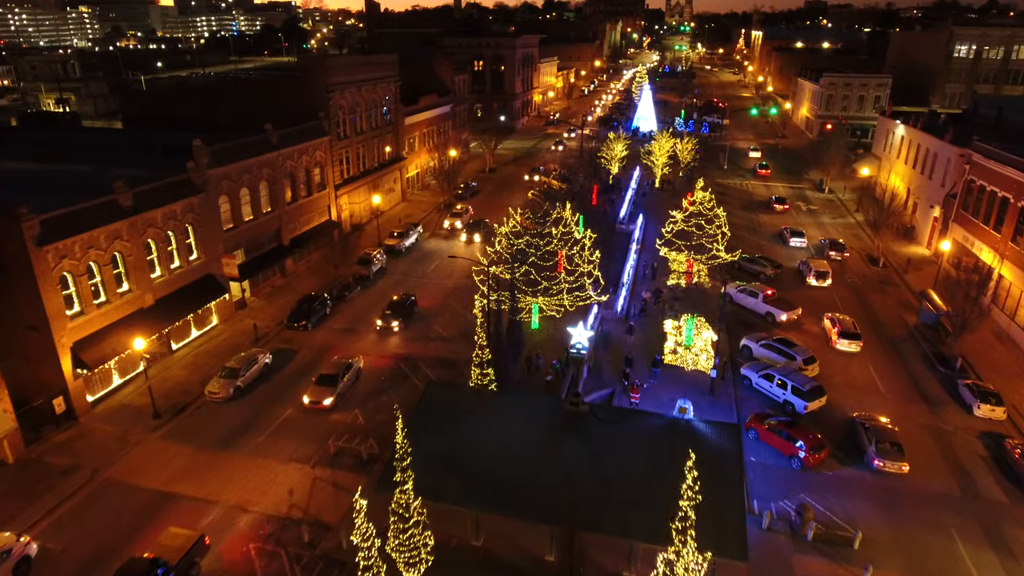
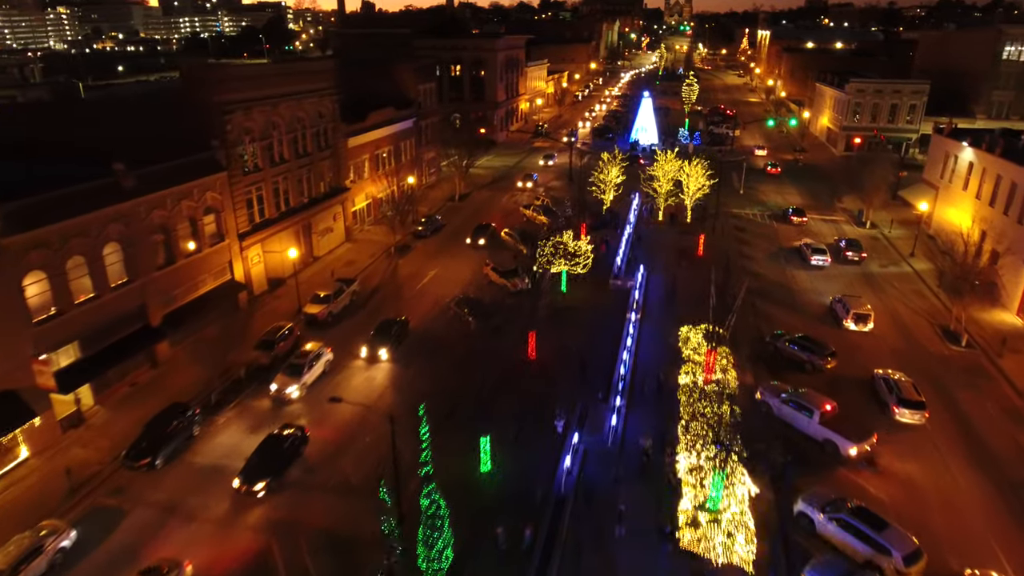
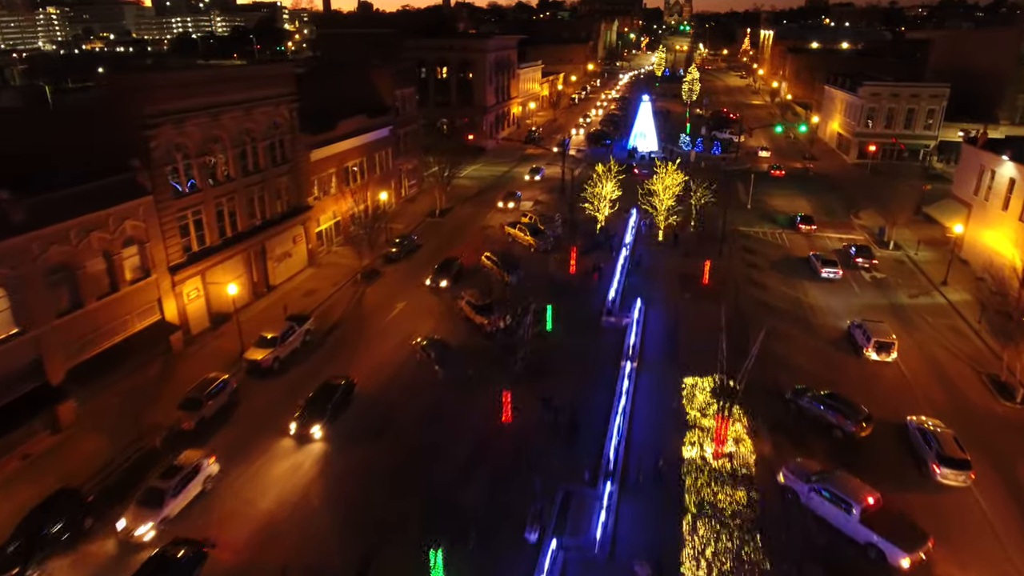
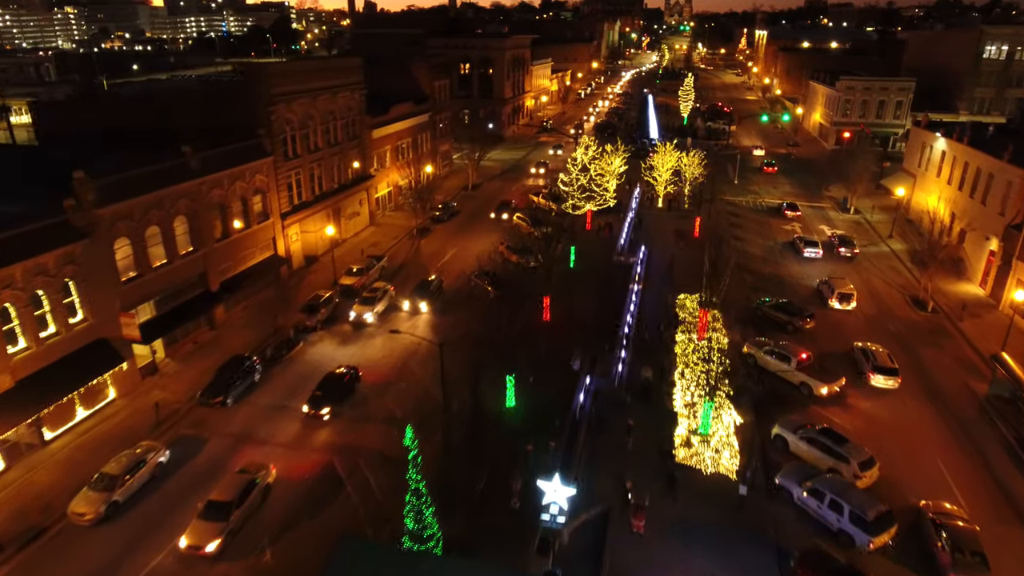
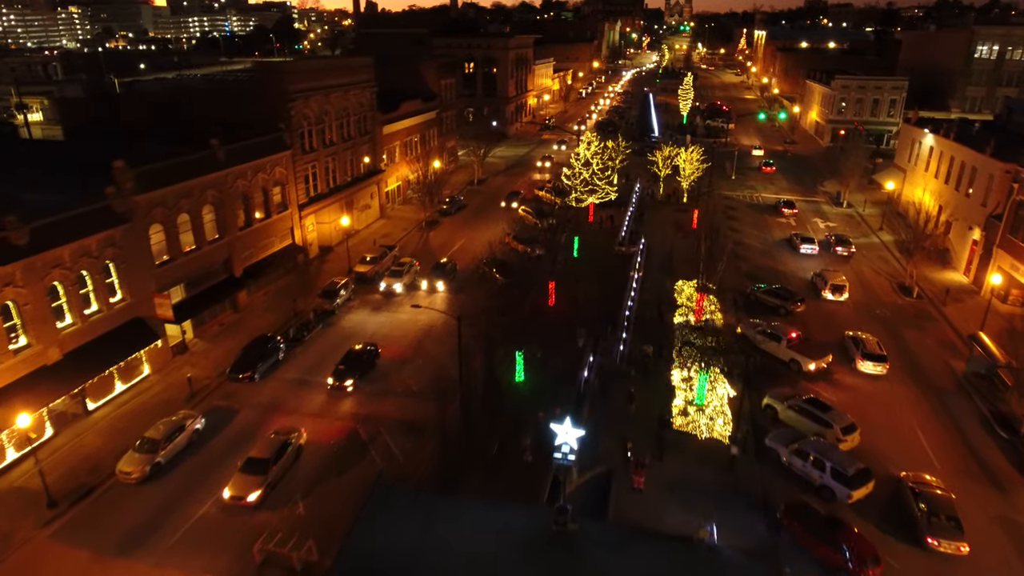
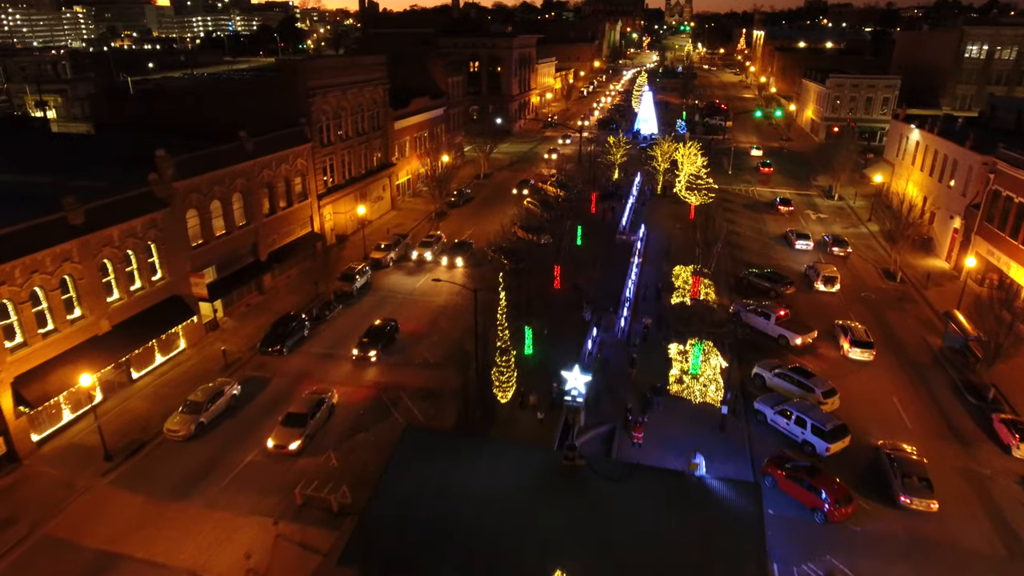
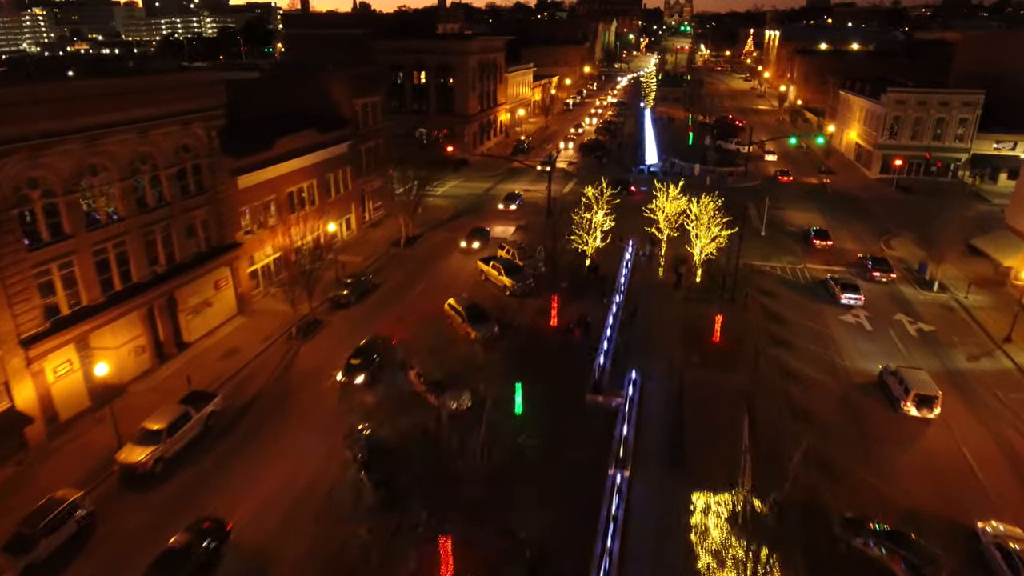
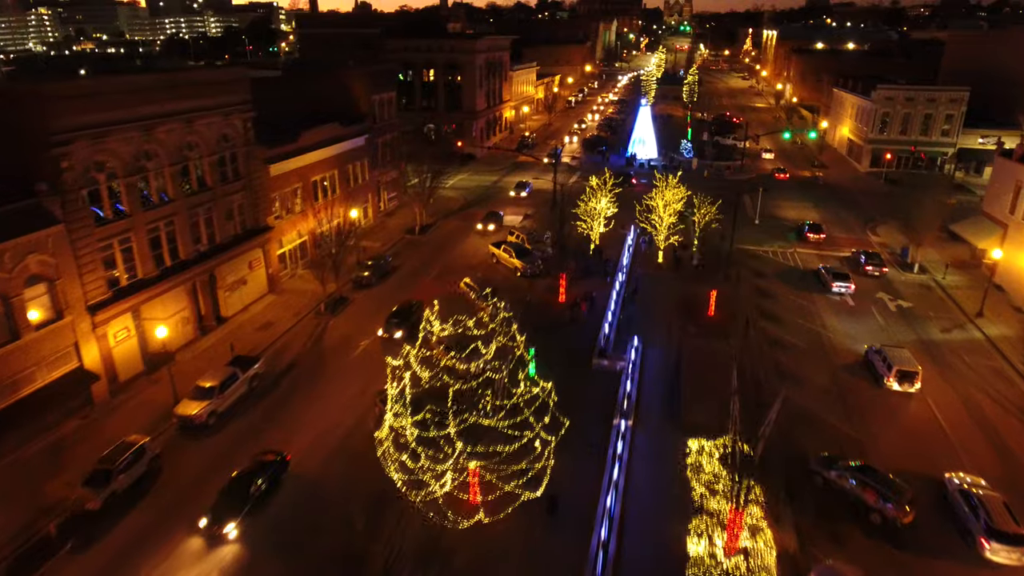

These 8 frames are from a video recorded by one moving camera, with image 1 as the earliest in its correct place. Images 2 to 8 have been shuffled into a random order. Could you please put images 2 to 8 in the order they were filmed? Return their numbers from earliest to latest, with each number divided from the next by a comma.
6, 5, 4, 2, 3, 8, 7
